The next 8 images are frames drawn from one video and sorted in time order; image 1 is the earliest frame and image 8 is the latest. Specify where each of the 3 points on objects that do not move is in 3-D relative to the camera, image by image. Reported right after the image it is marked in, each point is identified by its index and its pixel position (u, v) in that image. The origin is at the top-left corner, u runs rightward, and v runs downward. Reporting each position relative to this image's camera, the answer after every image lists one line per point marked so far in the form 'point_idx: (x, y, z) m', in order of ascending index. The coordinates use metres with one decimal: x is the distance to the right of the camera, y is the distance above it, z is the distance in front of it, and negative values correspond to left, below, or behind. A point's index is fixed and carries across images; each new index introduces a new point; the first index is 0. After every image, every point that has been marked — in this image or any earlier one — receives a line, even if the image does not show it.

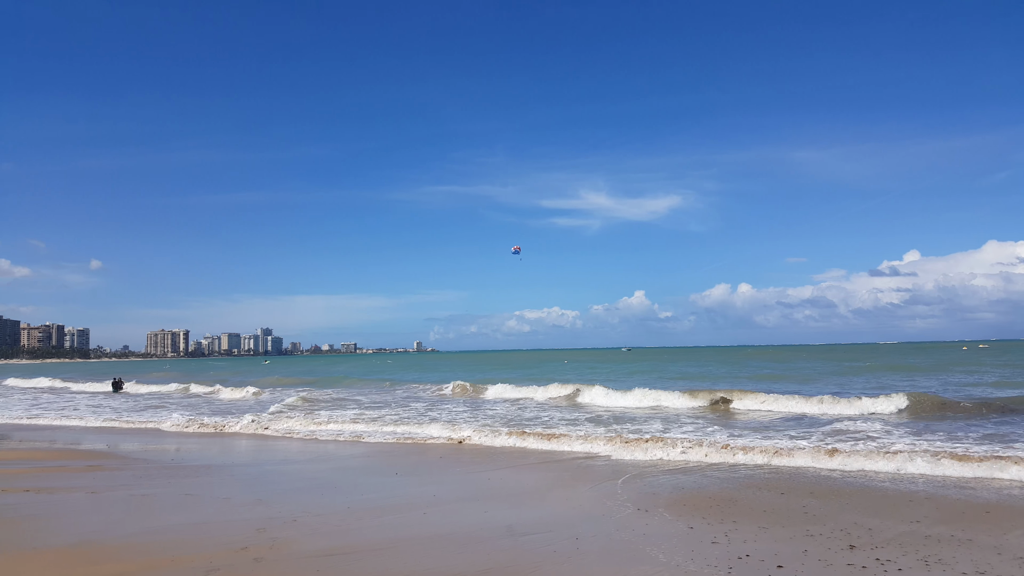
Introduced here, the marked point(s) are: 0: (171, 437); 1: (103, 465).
0: (-6.6, -2.9, +16.3) m
1: (-7.0, -3.0, +14.4) m
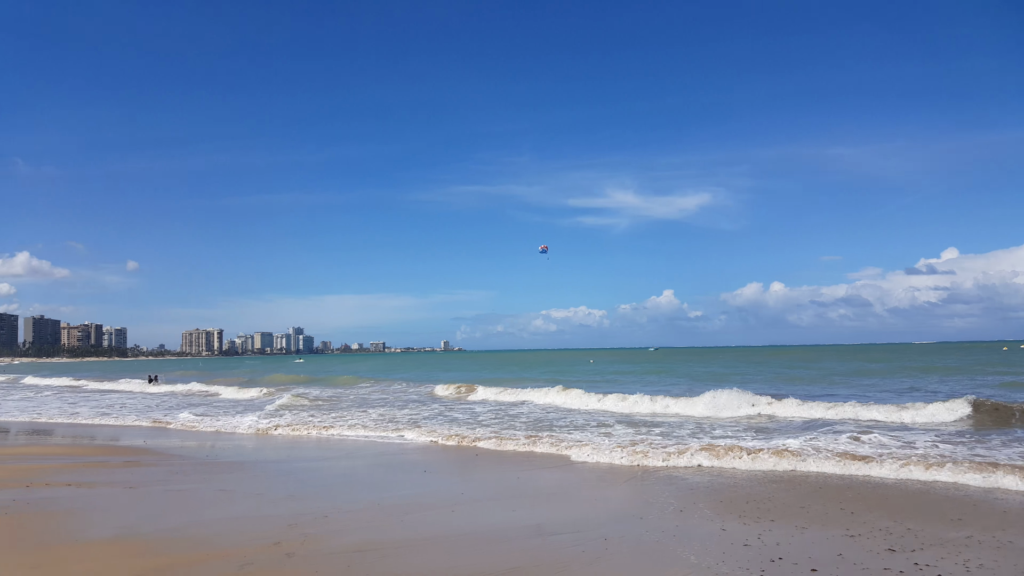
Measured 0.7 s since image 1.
0: (-6.3, -2.9, +17.0) m
1: (-6.7, -3.1, +15.2) m
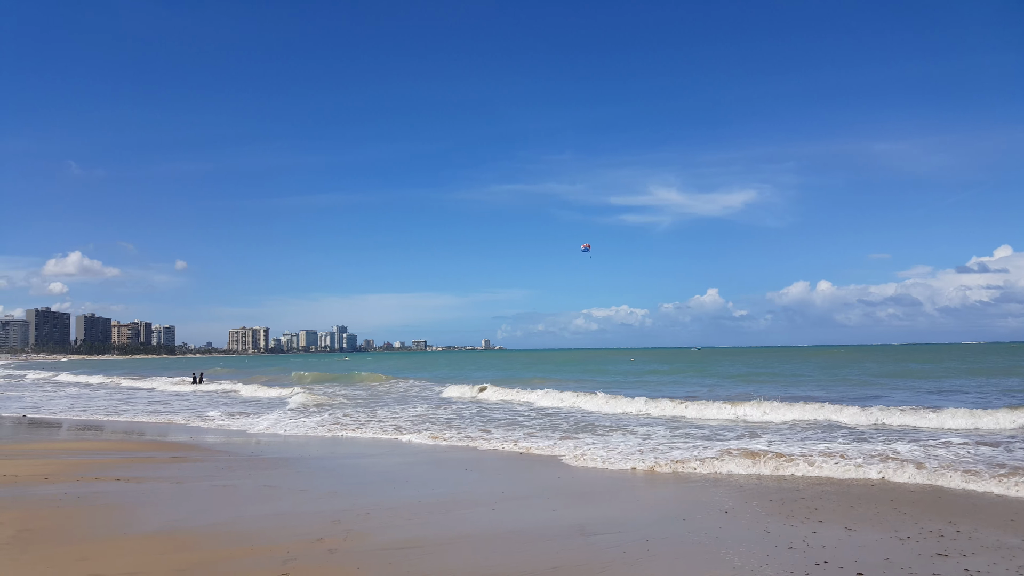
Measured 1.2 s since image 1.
0: (-5.5, -2.9, +17.1) m
1: (-6.0, -3.1, +15.3) m
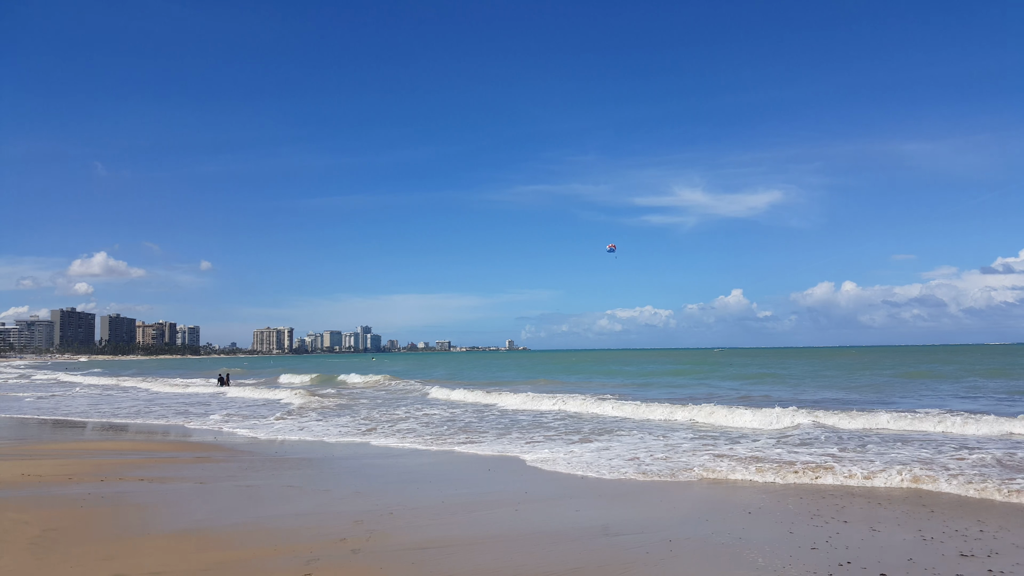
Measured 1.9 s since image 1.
0: (-4.9, -2.9, +16.8) m
1: (-5.5, -3.0, +15.0) m
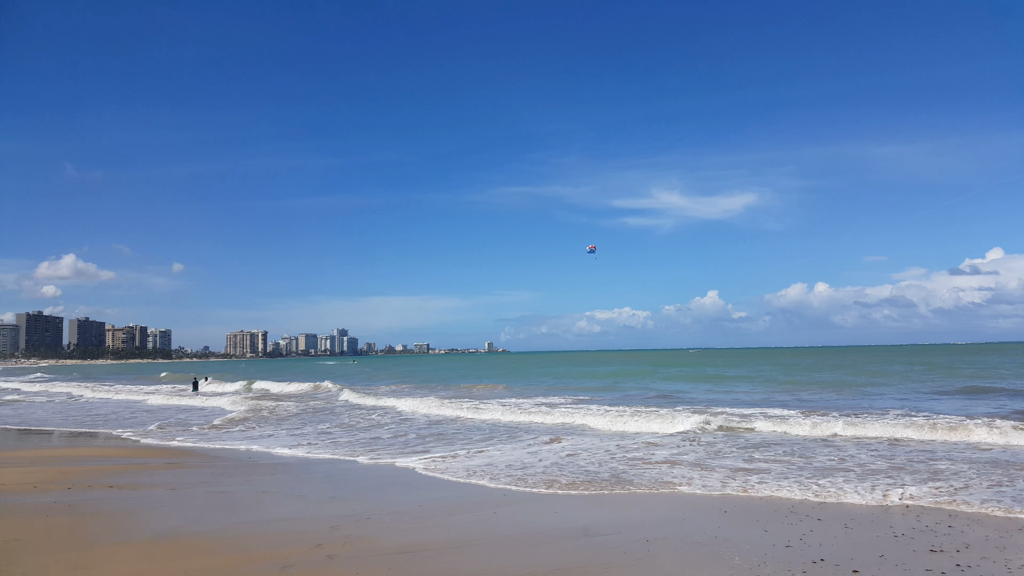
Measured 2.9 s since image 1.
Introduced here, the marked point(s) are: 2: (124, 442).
0: (-5.2, -2.9, +16.1) m
1: (-5.7, -3.0, +14.3) m
2: (-8.3, -3.3, +17.6) m
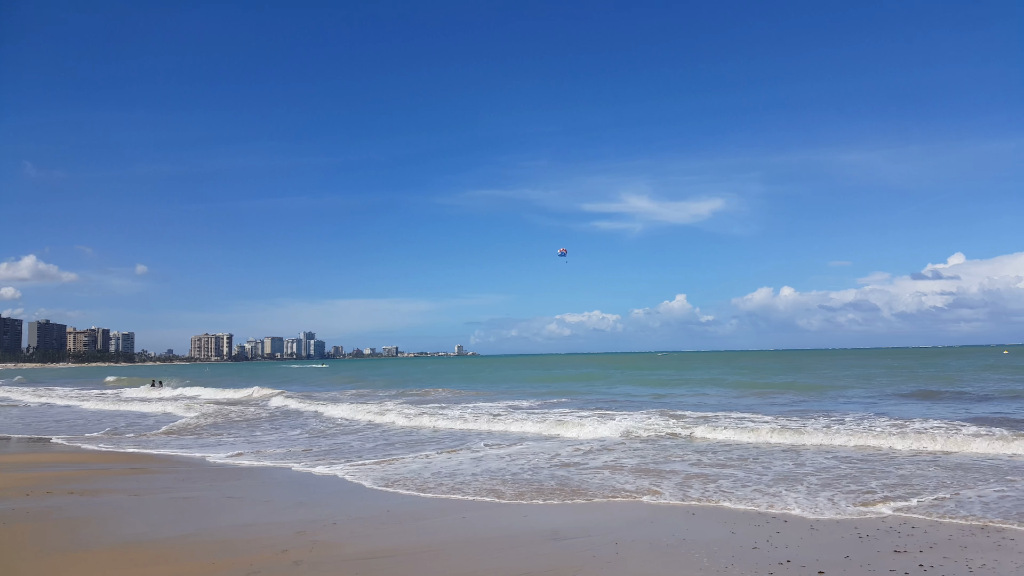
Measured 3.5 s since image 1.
0: (-5.7, -2.9, +15.8) m
1: (-6.2, -3.1, +13.9) m
2: (-8.9, -3.4, +17.2) m
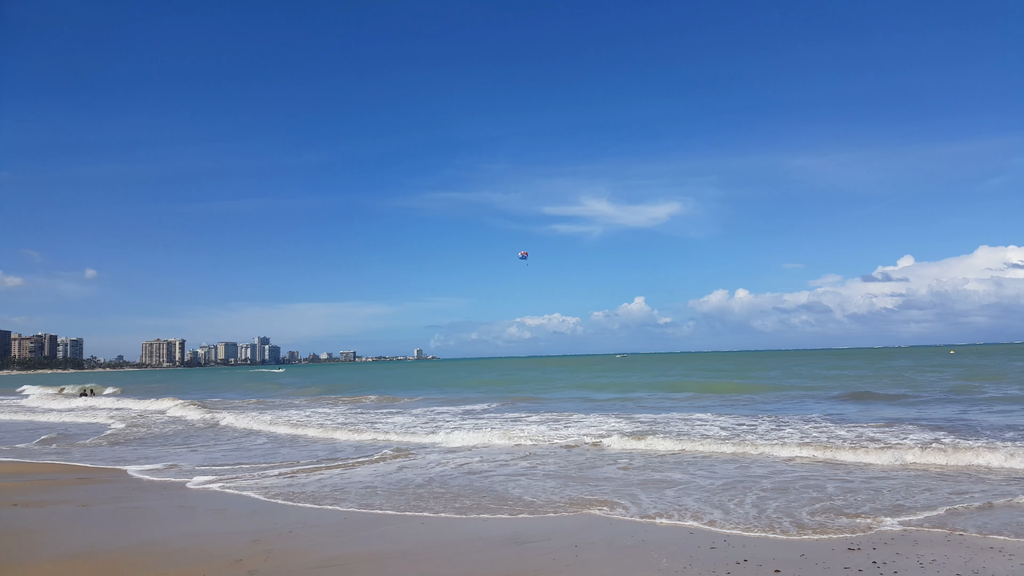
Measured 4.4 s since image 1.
0: (-6.3, -3.0, +15.1) m
1: (-6.7, -3.1, +13.3) m
2: (-9.6, -3.5, +16.4) m
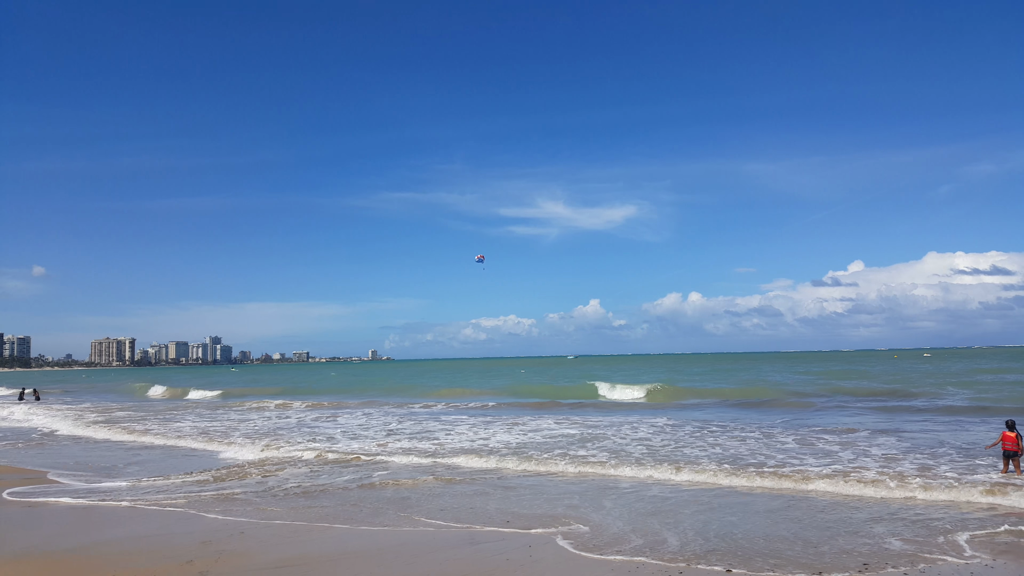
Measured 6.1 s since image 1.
0: (-7.2, -3.0, +14.6) m
1: (-7.4, -3.1, +12.8) m
2: (-10.5, -3.4, +15.7) m
